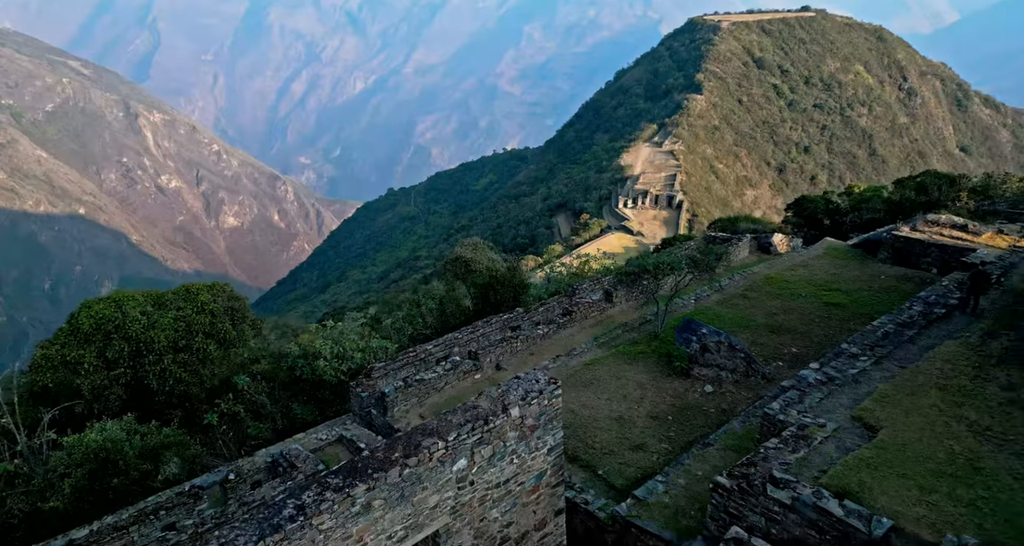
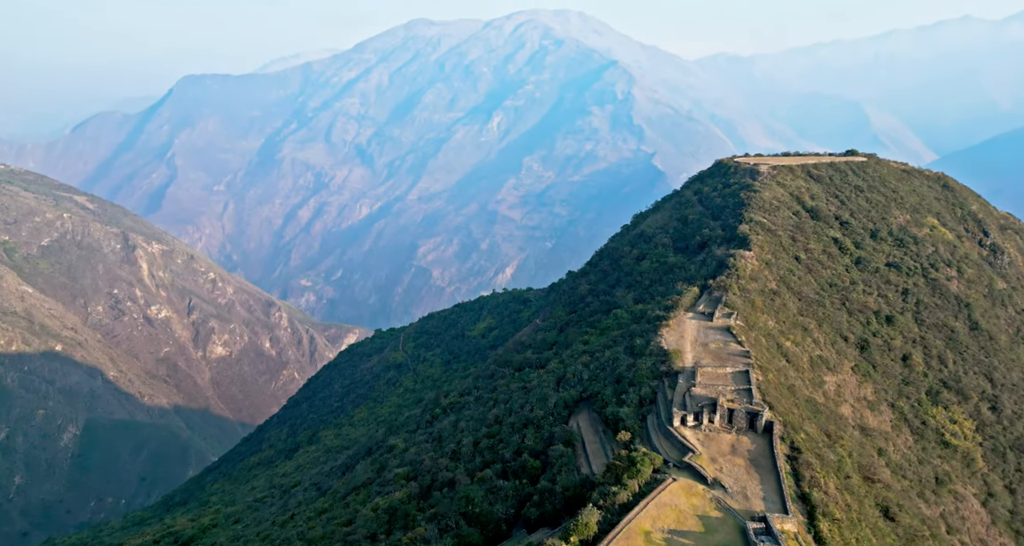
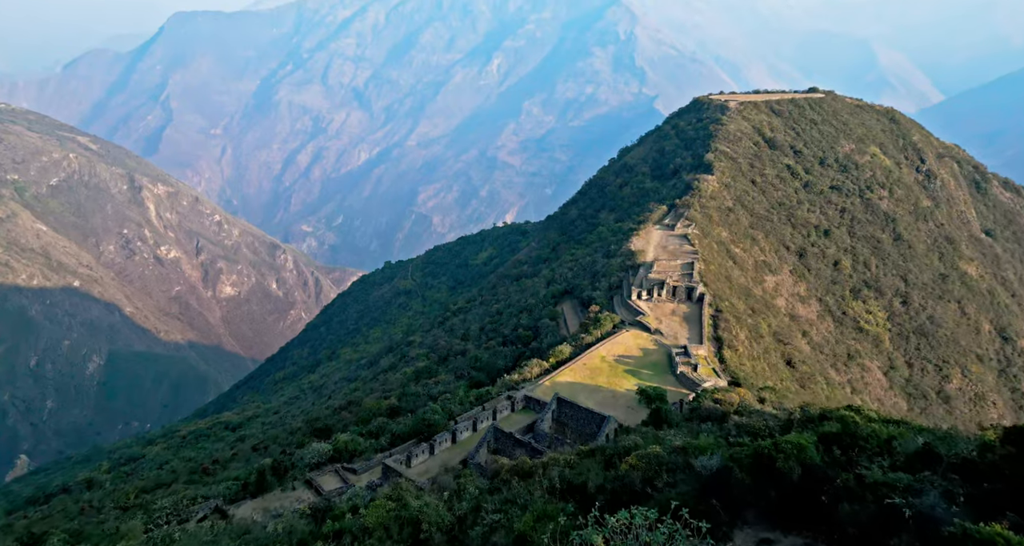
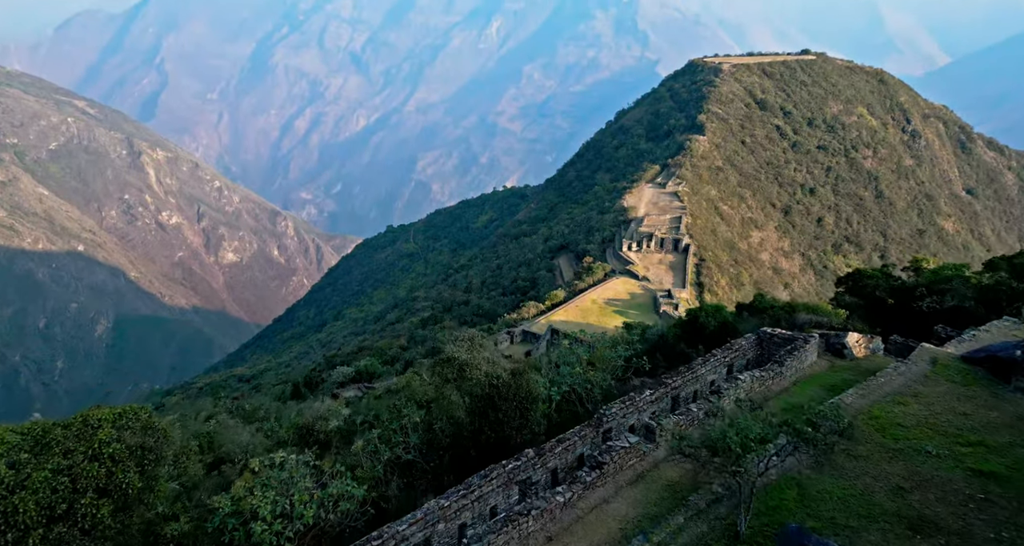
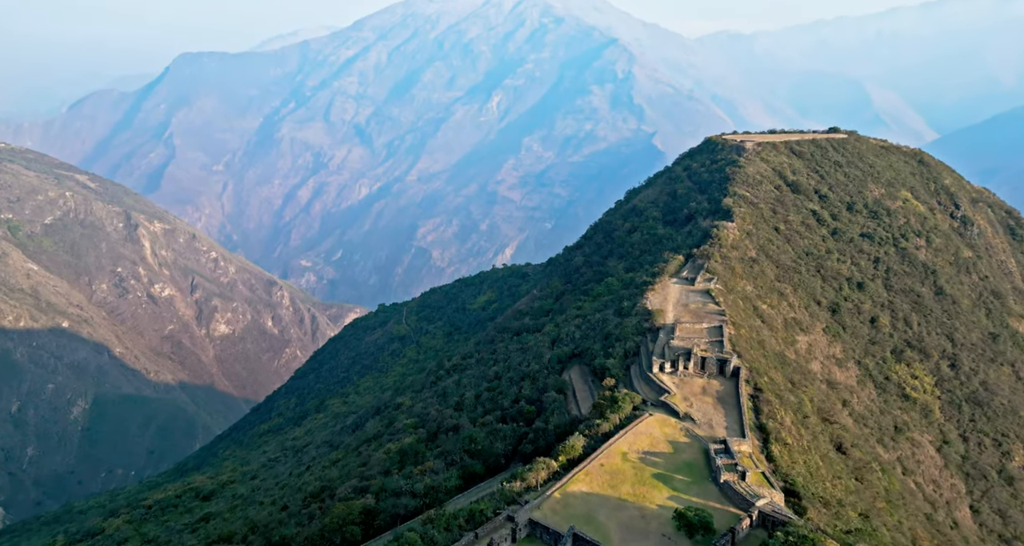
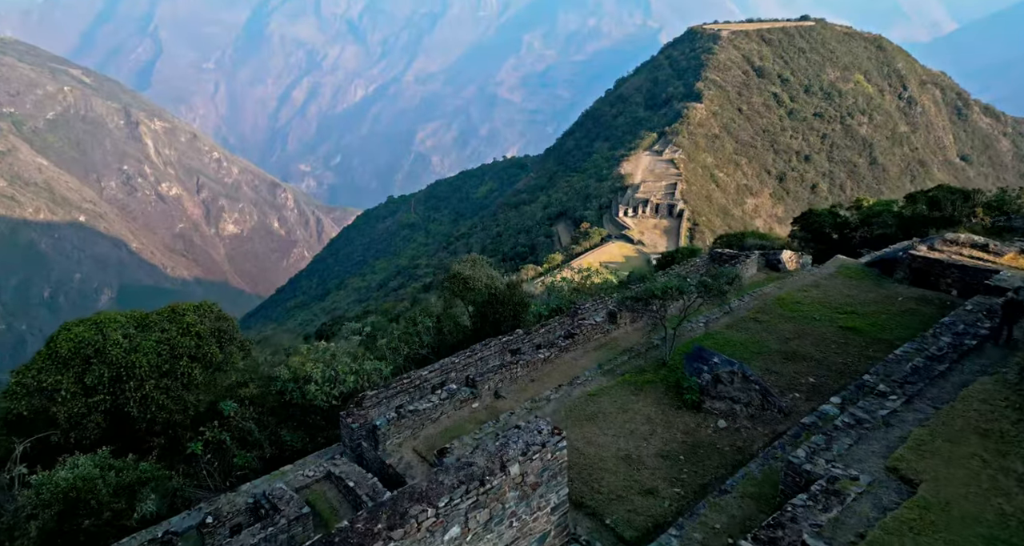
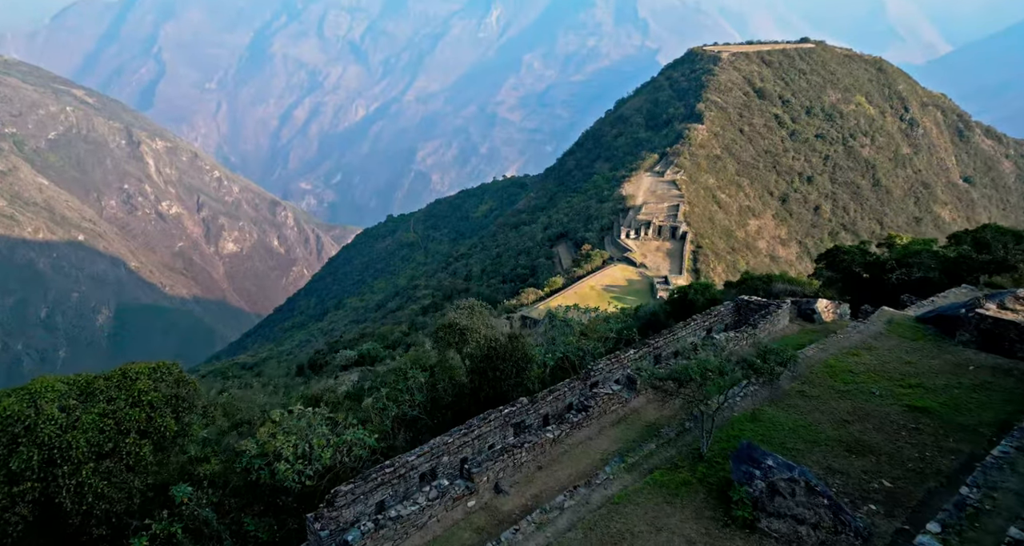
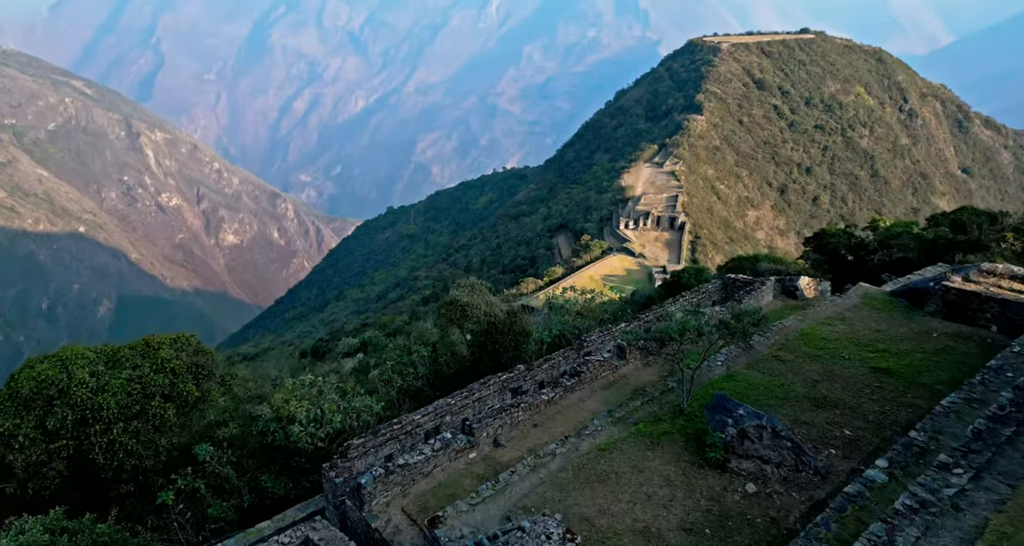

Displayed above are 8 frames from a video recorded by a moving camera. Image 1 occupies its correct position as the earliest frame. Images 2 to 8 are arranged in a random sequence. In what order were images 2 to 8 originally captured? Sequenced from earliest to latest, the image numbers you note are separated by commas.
6, 8, 7, 4, 3, 5, 2
